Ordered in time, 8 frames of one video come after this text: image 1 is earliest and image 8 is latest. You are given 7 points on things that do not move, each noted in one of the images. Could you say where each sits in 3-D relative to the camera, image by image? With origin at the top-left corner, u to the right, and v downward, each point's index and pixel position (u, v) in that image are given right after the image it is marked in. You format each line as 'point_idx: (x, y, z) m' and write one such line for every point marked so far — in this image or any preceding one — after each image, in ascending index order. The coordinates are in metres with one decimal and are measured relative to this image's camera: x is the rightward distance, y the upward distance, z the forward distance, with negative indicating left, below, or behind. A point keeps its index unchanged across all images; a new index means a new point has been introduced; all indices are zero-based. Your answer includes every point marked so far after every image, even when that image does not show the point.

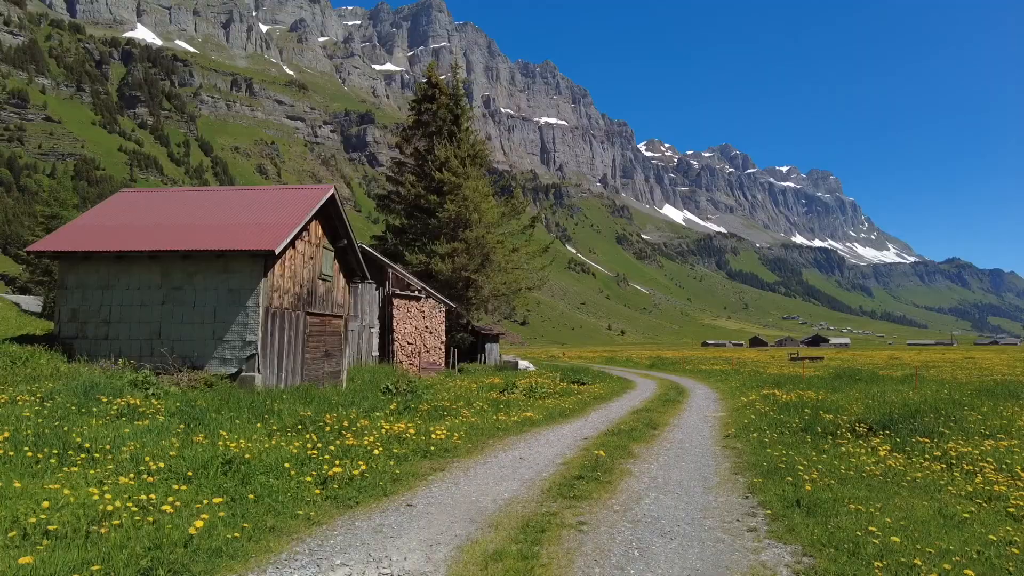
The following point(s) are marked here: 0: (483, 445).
0: (-0.5, -2.5, +10.2) m
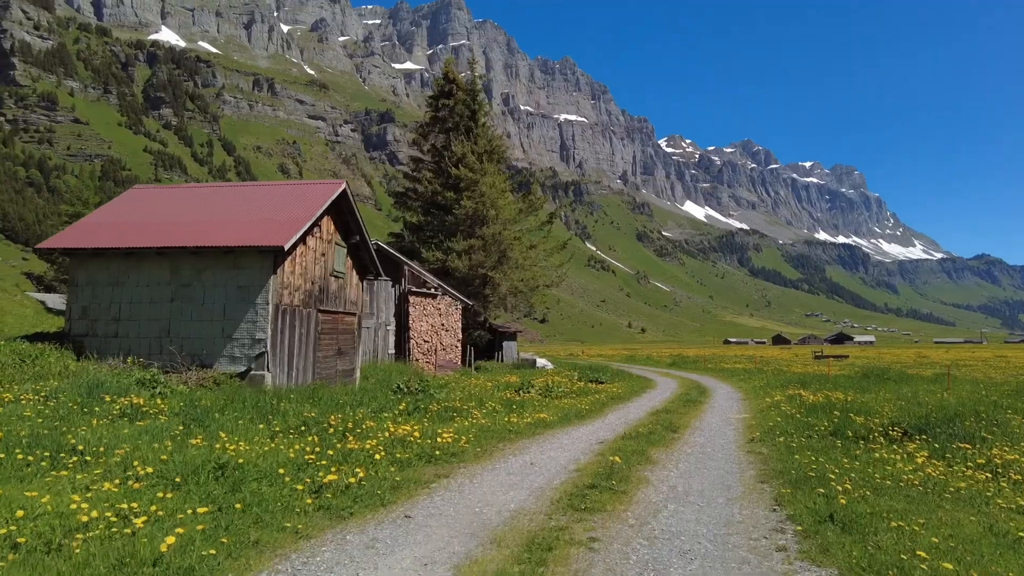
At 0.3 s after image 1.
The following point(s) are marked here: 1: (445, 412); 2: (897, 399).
0: (-0.3, -2.4, +9.7) m
1: (-1.3, -2.4, +12.4) m
2: (+9.8, -2.9, +16.7) m
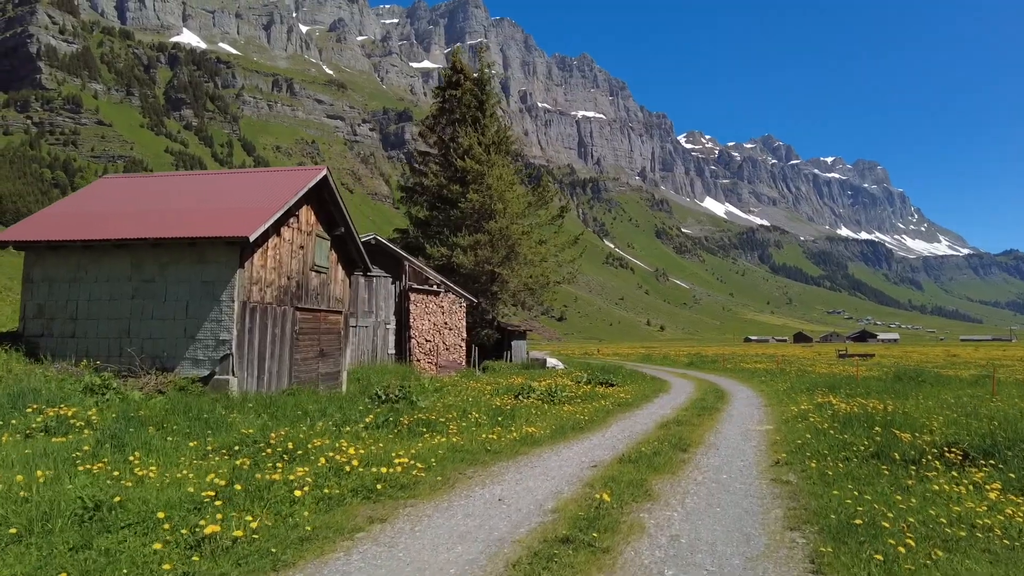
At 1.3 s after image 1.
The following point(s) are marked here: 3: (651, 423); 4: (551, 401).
0: (-0.7, -2.3, +7.9) m
1: (-1.6, -2.3, +10.7) m
2: (+9.7, -2.7, +14.6) m
3: (+2.9, -2.8, +13.7) m
4: (+1.2, -3.3, +19.0) m
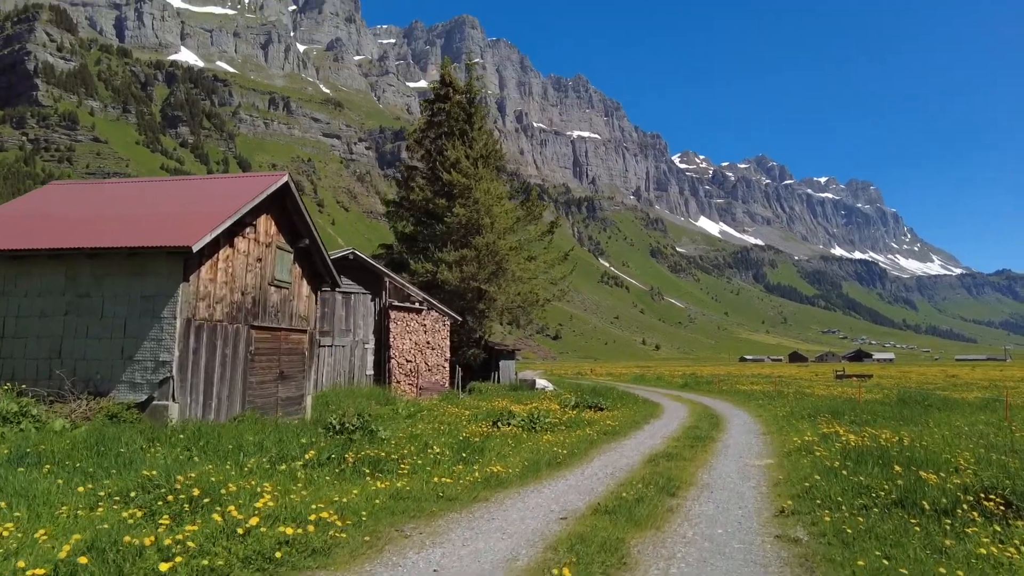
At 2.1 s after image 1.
0: (-1.2, -2.4, +6.4) m
1: (-2.2, -2.5, +9.2) m
2: (+9.1, -3.1, +13.2) m
3: (+2.4, -3.2, +12.2) m
4: (+0.6, -3.8, +17.5) m
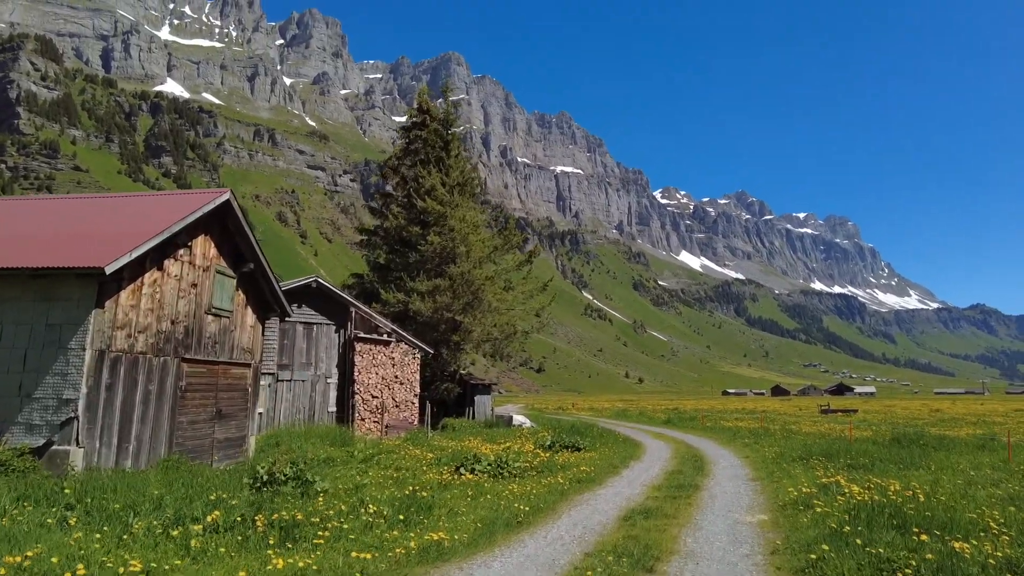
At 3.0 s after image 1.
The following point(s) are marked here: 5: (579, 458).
0: (-1.8, -2.6, +4.7) m
1: (-2.8, -2.8, +7.4) m
2: (+8.3, -3.6, +11.7) m
3: (+1.6, -3.6, +10.6) m
4: (-0.3, -4.5, +15.8) m
5: (+1.9, -5.0, +19.1) m
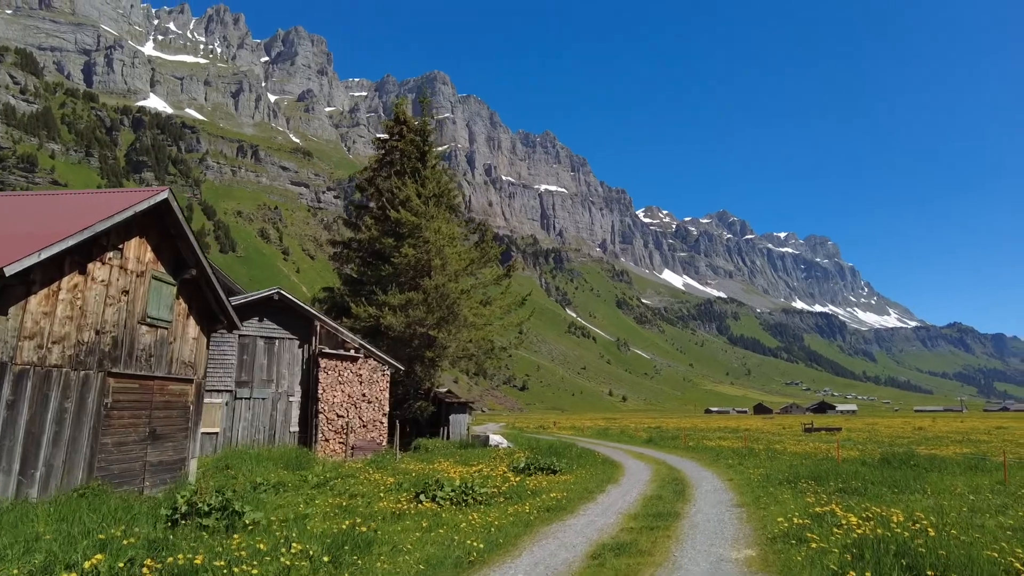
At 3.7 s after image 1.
0: (-2.3, -2.5, +3.4) m
1: (-3.4, -2.8, +6.1) m
2: (+7.6, -3.8, +10.6) m
3: (+1.0, -3.7, +9.3) m
4: (-1.1, -4.7, +14.4) m
5: (+1.1, -5.3, +17.7) m
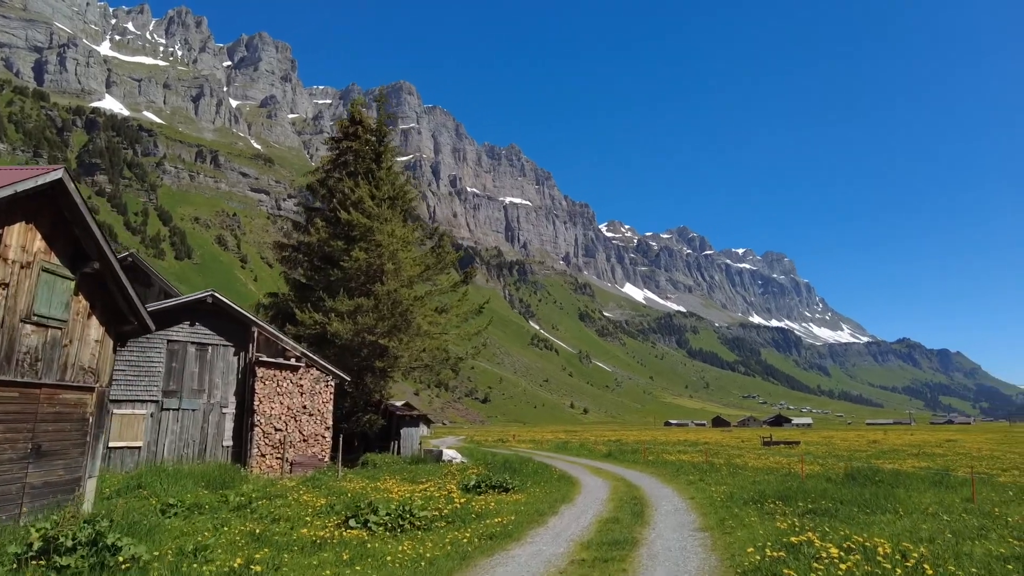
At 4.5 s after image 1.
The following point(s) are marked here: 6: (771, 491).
0: (-2.8, -2.3, +1.8) m
1: (-4.0, -2.6, +4.4) m
2: (+6.7, -3.8, +9.5) m
3: (+0.1, -3.6, +7.9) m
4: (-2.2, -4.7, +12.9) m
5: (-0.3, -5.3, +16.3) m
6: (+7.1, -5.4, +17.5) m
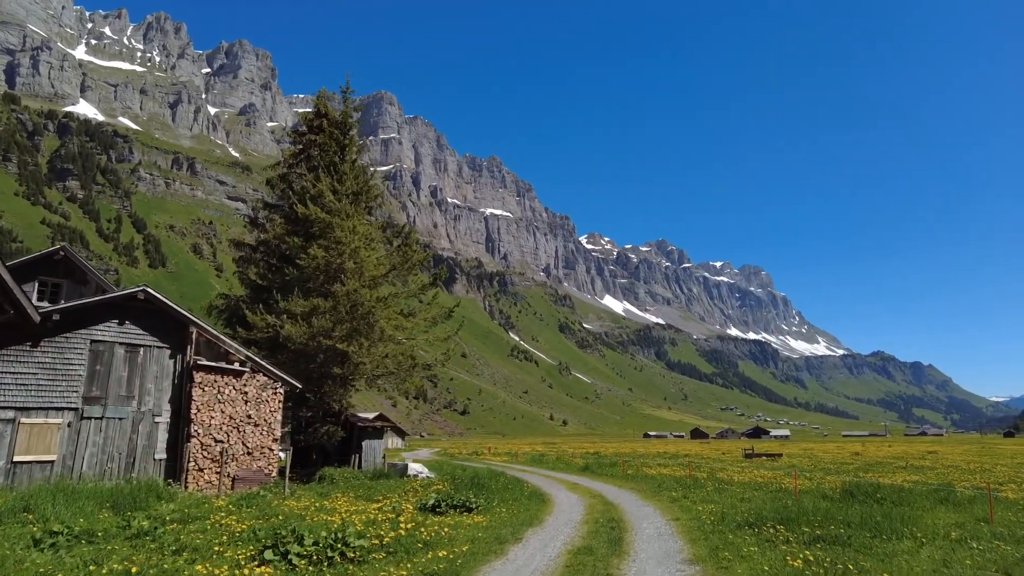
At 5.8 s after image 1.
0: (-3.2, -1.8, -0.5) m
1: (-4.5, -2.1, +2.0) m
2: (+6.0, -3.5, +7.5) m
3: (-0.5, -3.2, +5.6) m
4: (-3.0, -4.4, +10.5) m
5: (-1.2, -5.1, +14.0) m
6: (+6.1, -5.3, +15.4) m
